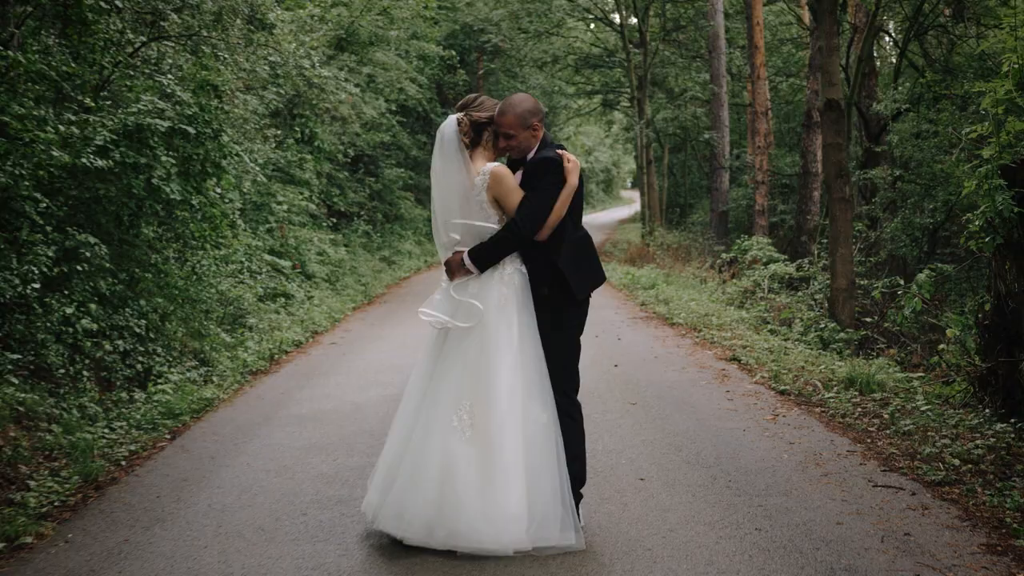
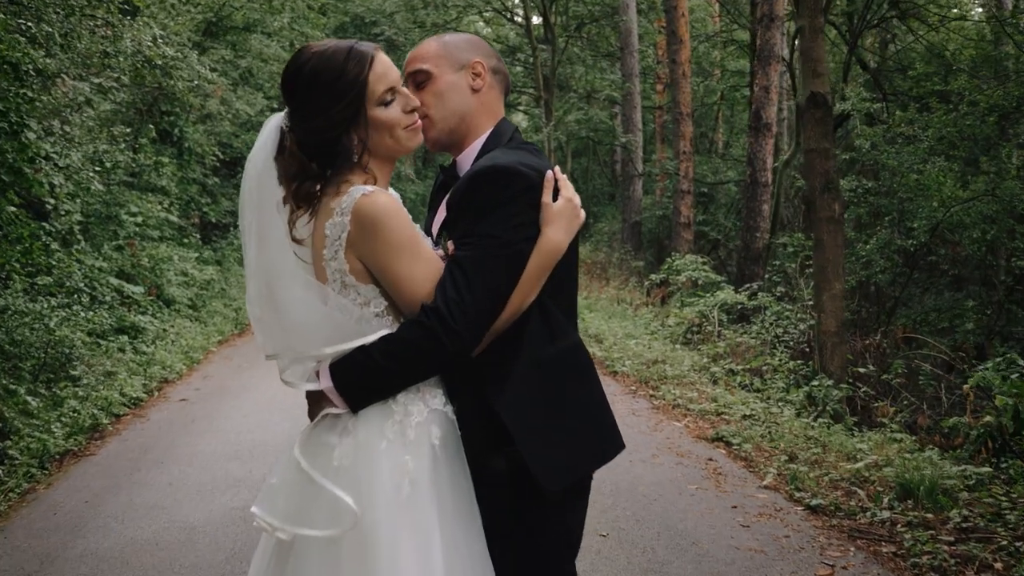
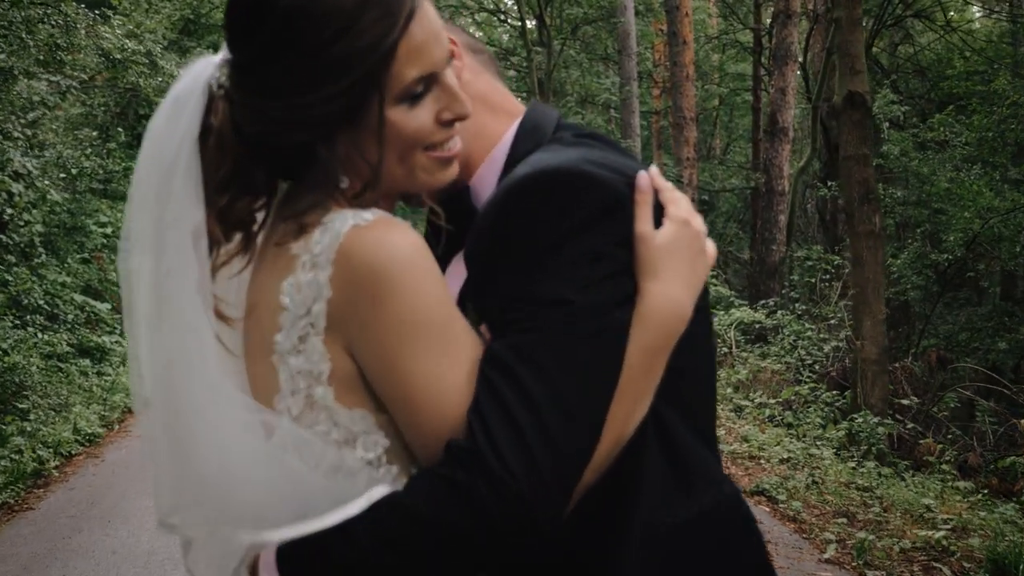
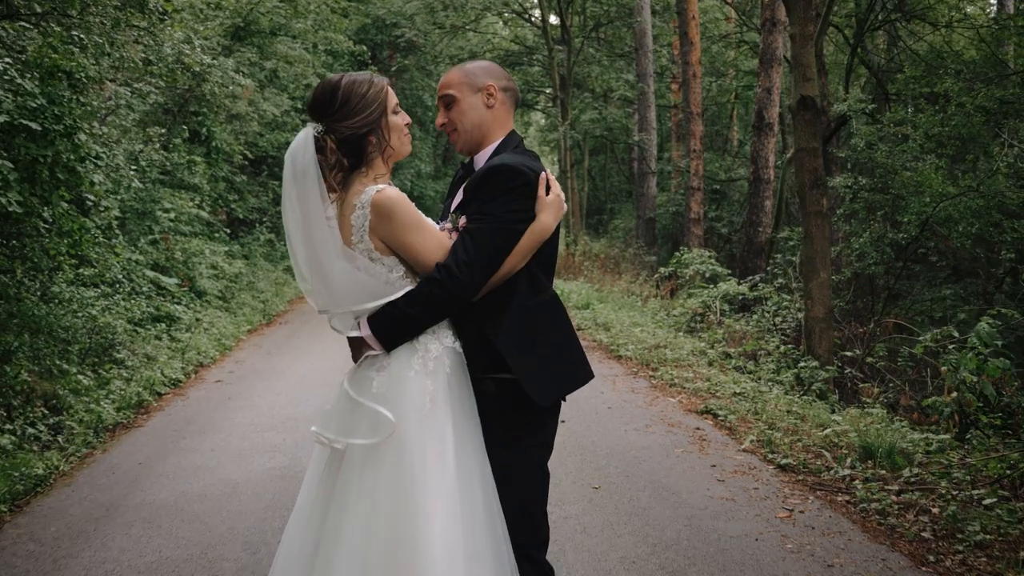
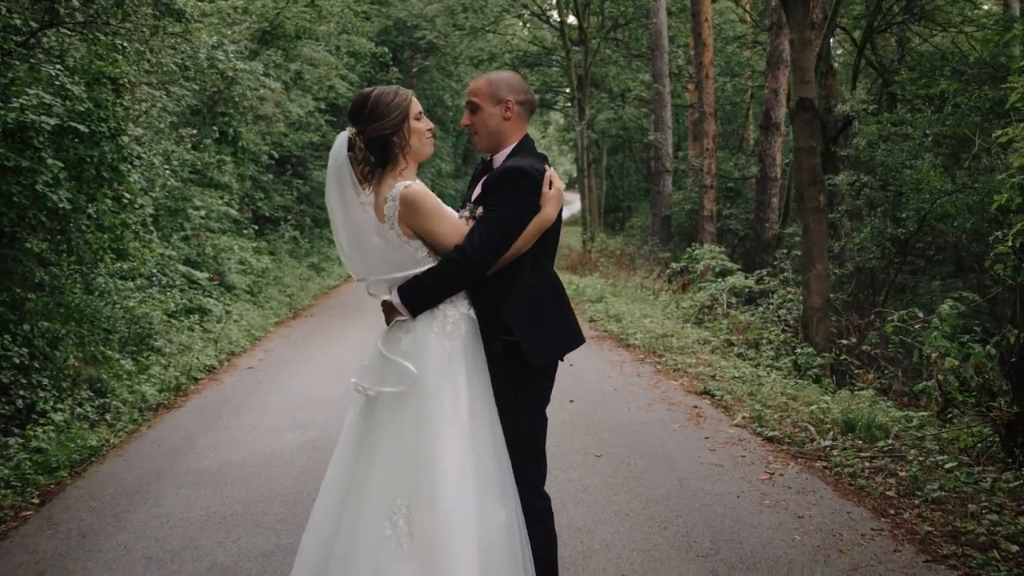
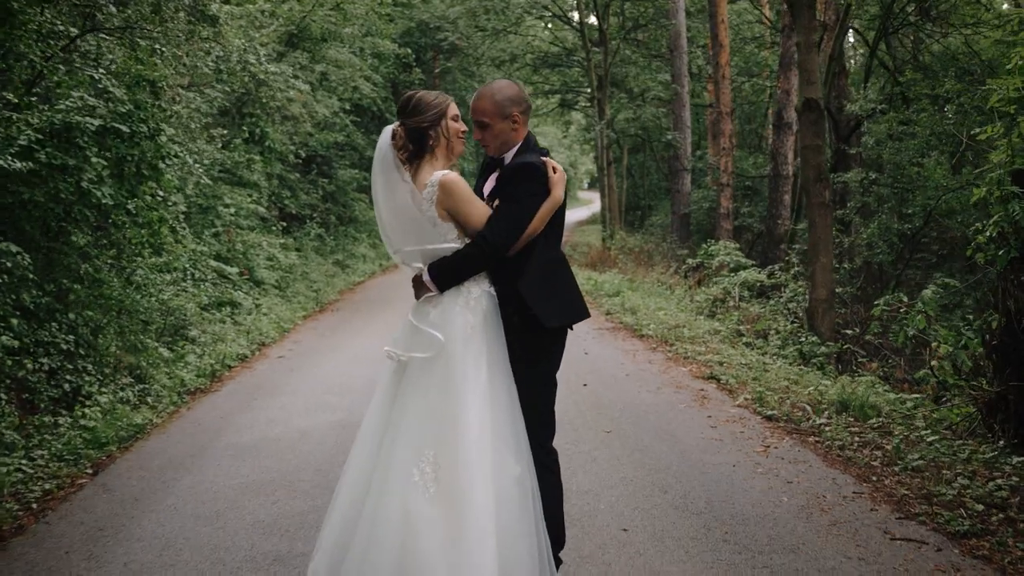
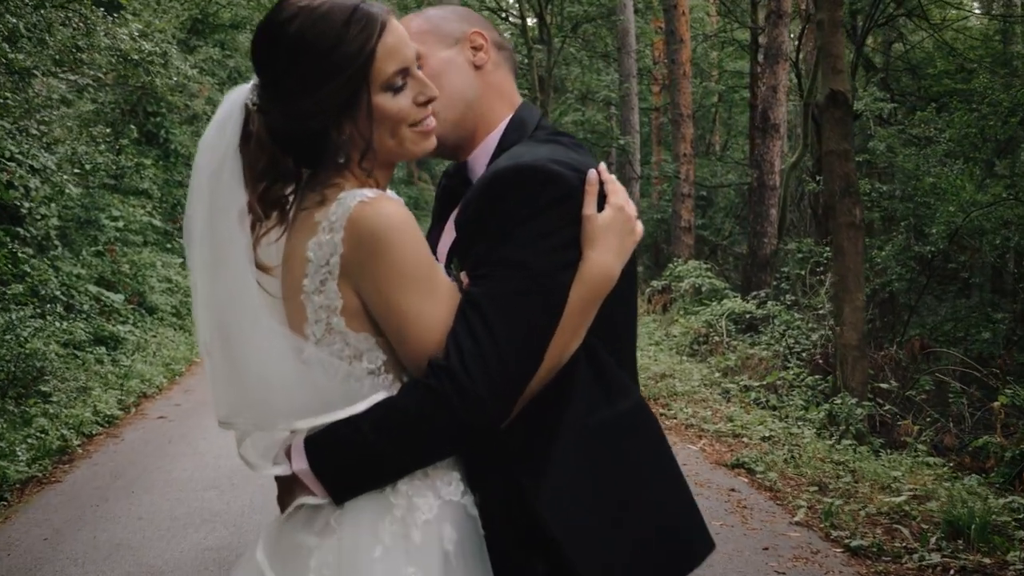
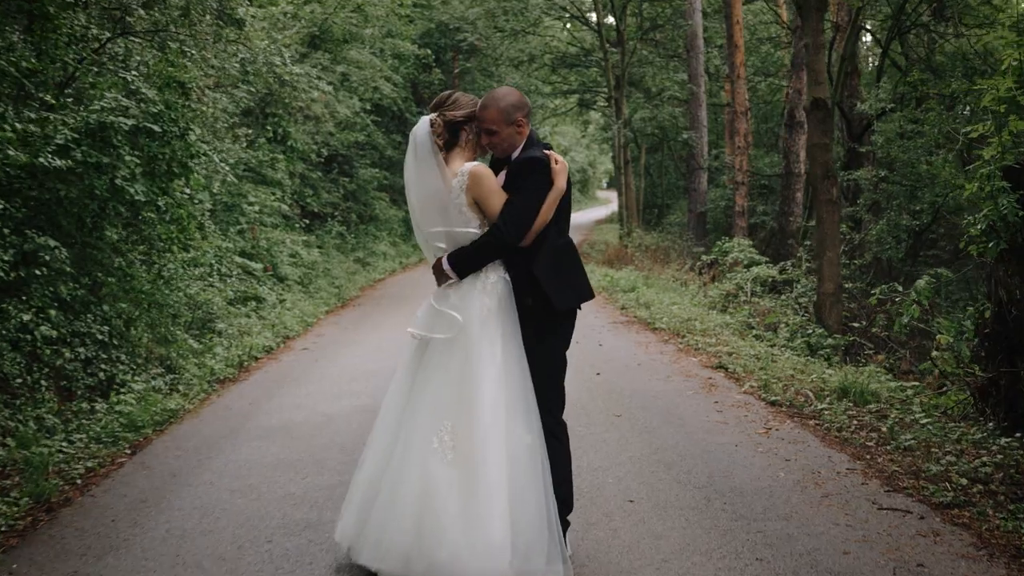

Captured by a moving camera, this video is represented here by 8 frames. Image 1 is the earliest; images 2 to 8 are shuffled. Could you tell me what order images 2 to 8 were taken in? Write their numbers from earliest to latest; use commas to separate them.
8, 6, 5, 4, 2, 7, 3
